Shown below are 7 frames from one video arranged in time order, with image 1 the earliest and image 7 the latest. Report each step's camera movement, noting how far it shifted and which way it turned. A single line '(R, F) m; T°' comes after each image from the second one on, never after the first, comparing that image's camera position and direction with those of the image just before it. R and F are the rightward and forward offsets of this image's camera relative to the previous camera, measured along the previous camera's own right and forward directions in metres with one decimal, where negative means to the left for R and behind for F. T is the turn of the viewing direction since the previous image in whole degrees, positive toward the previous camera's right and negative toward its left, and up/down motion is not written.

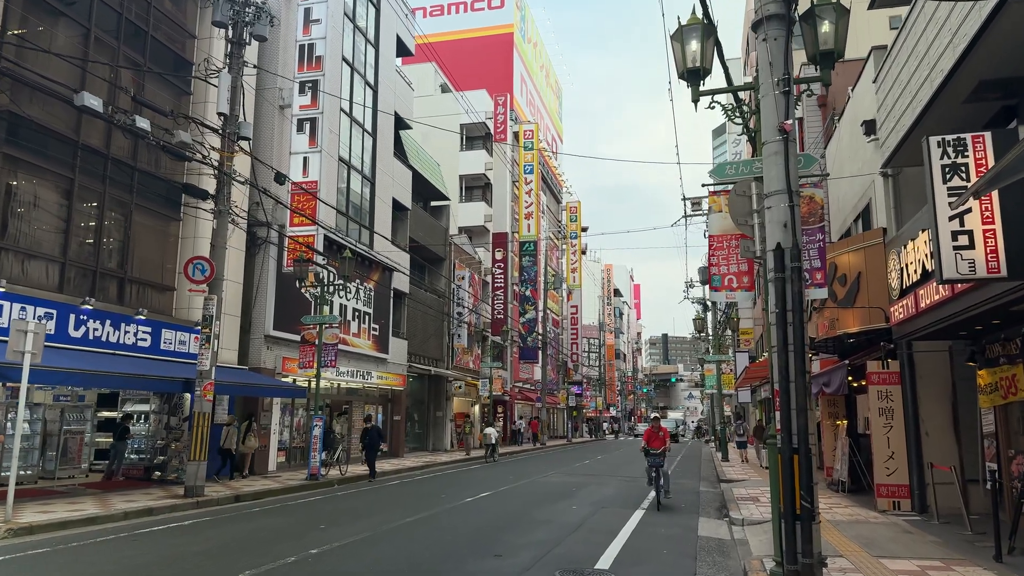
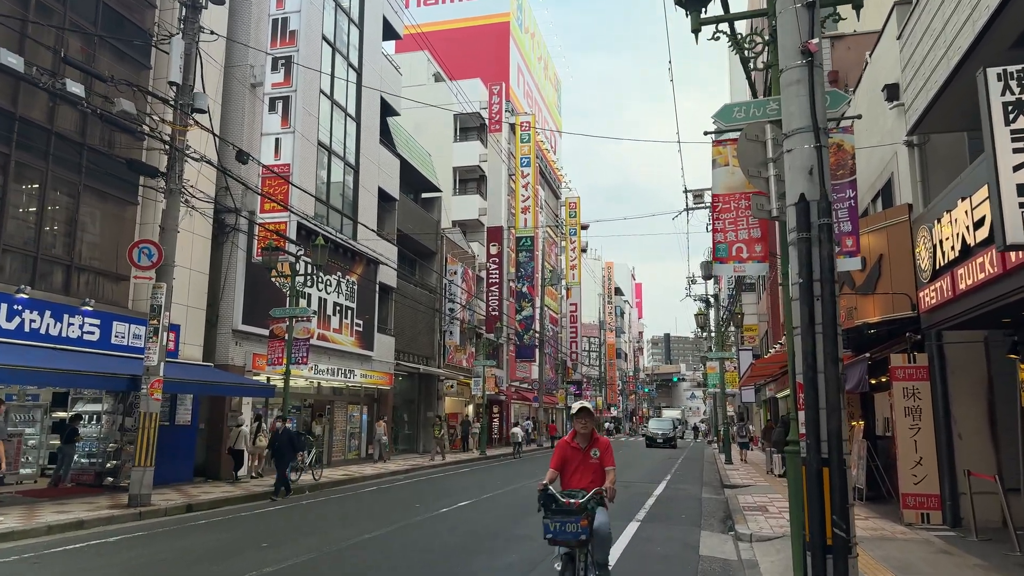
(+0.4, +1.5) m; 0°
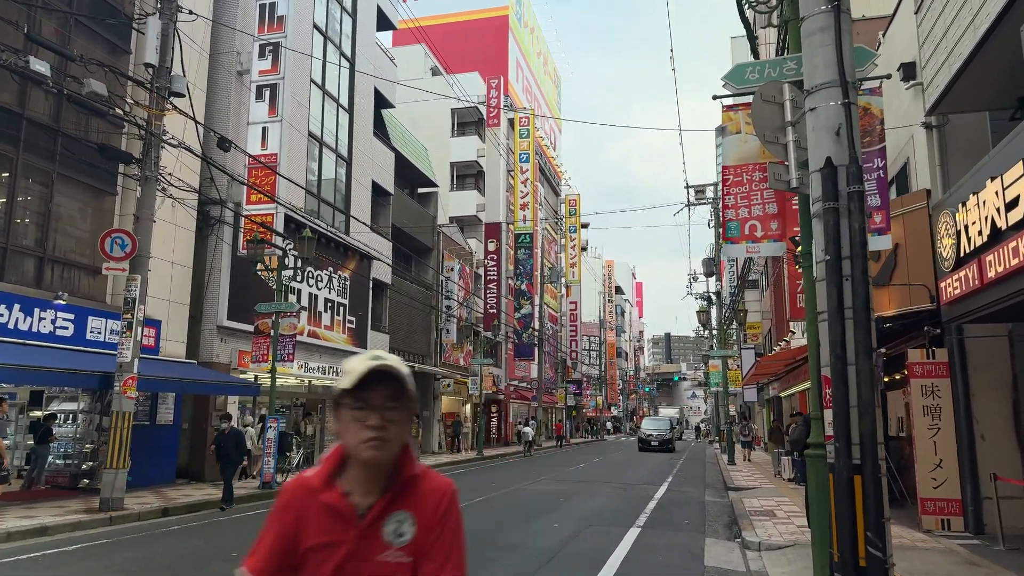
(+0.1, +0.7) m; 0°
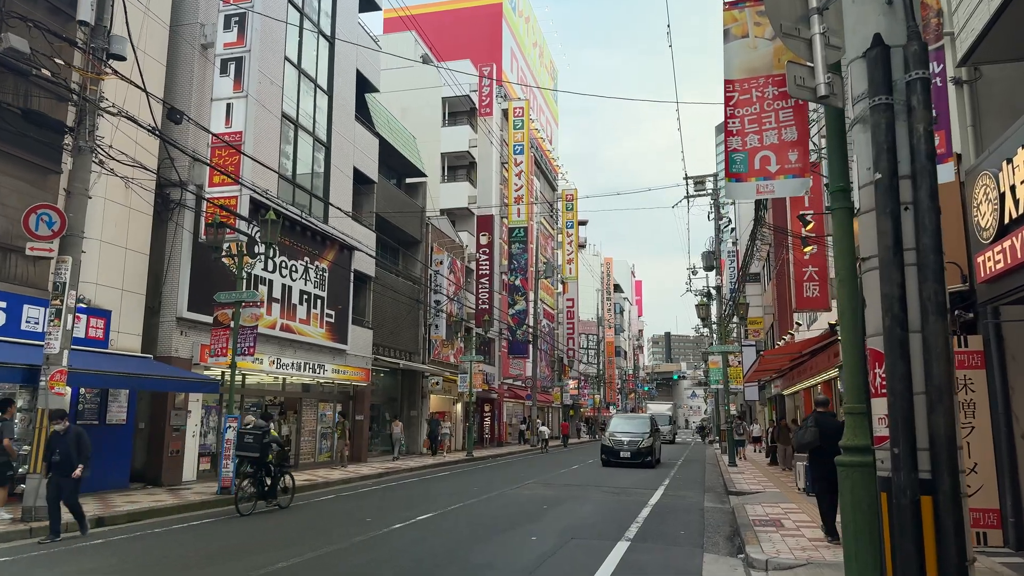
(+0.4, +1.4) m; 0°
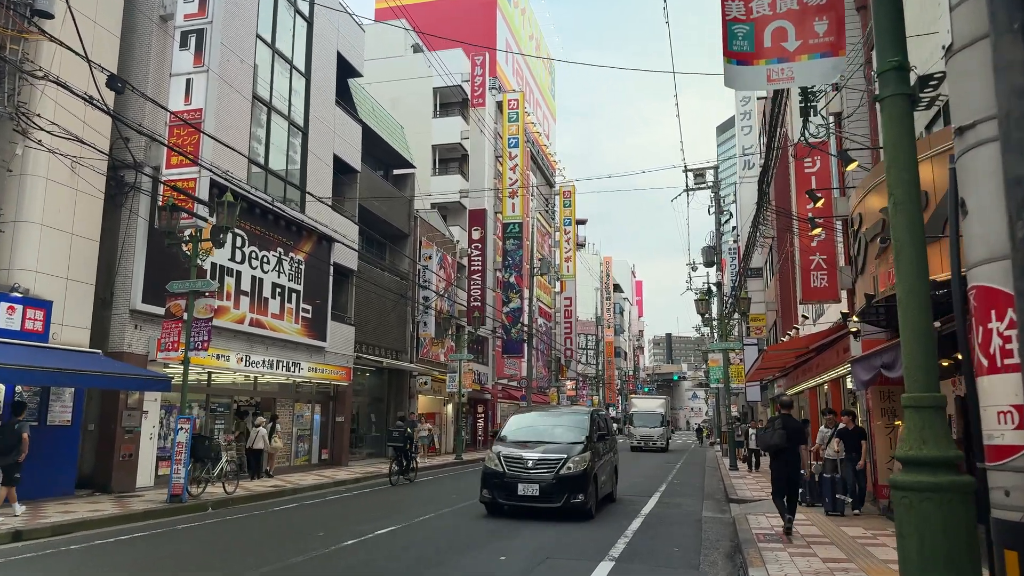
(+0.4, +1.3) m; 0°
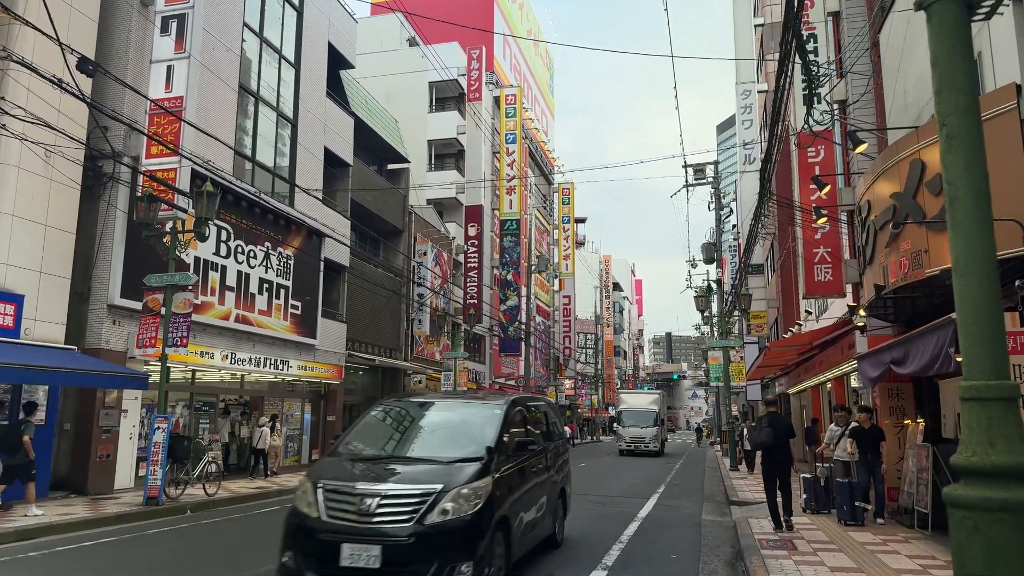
(+0.2, +0.6) m; 0°
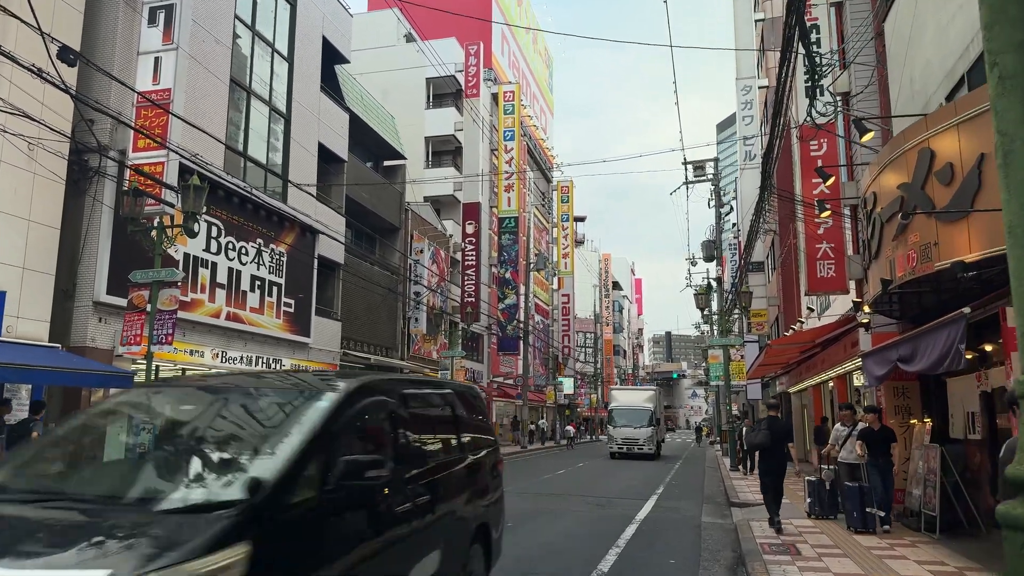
(+0.1, +0.4) m; 0°
